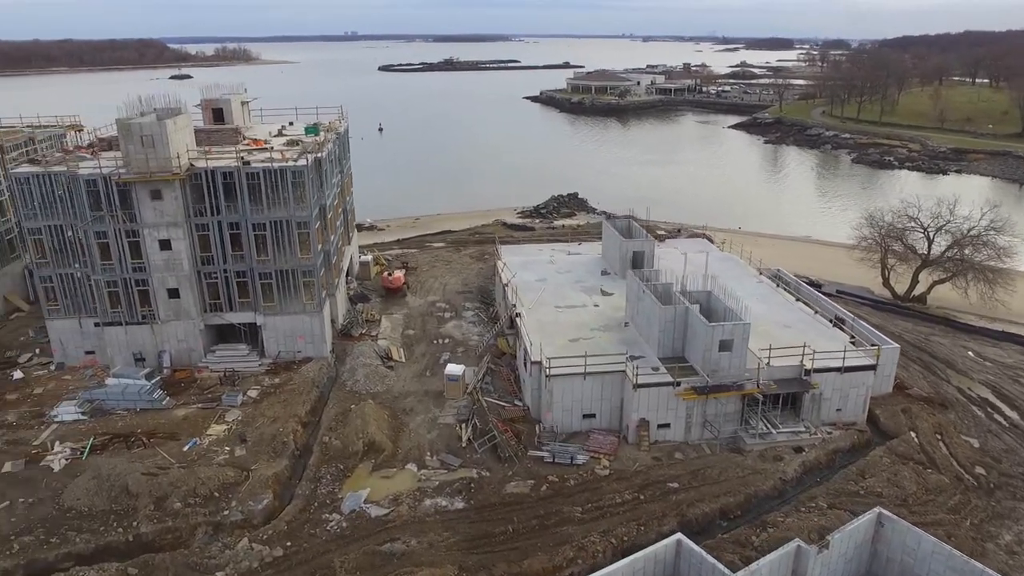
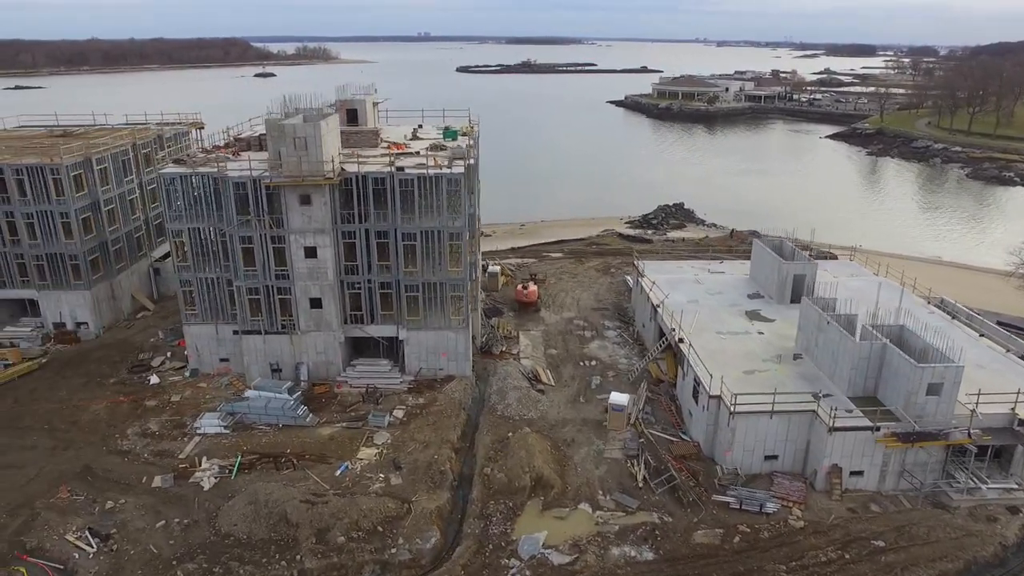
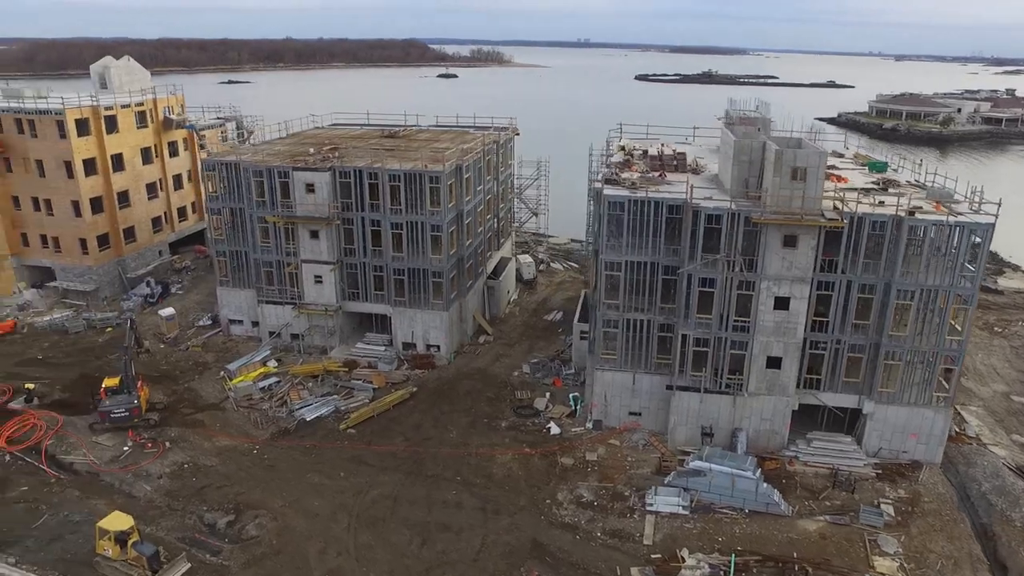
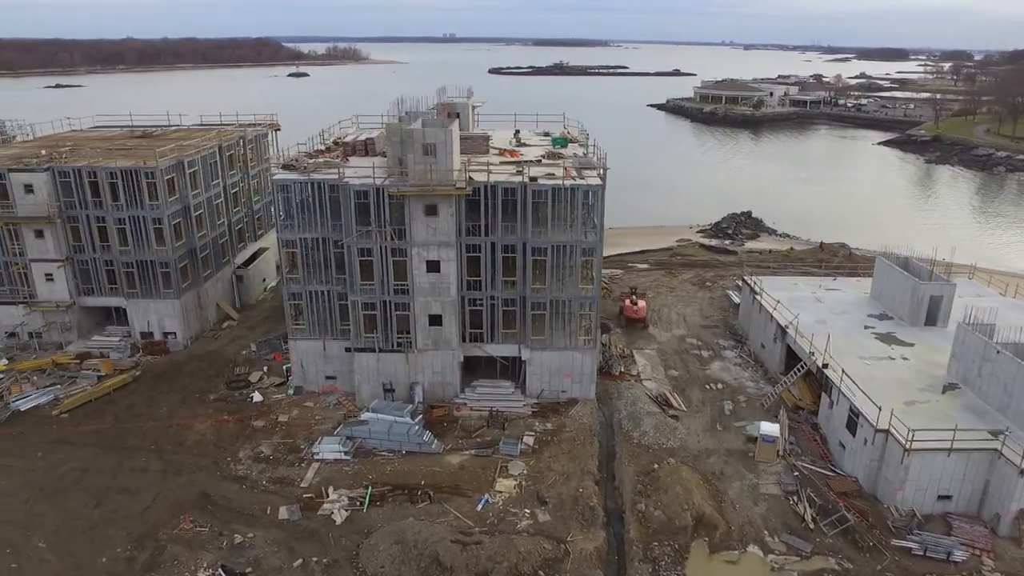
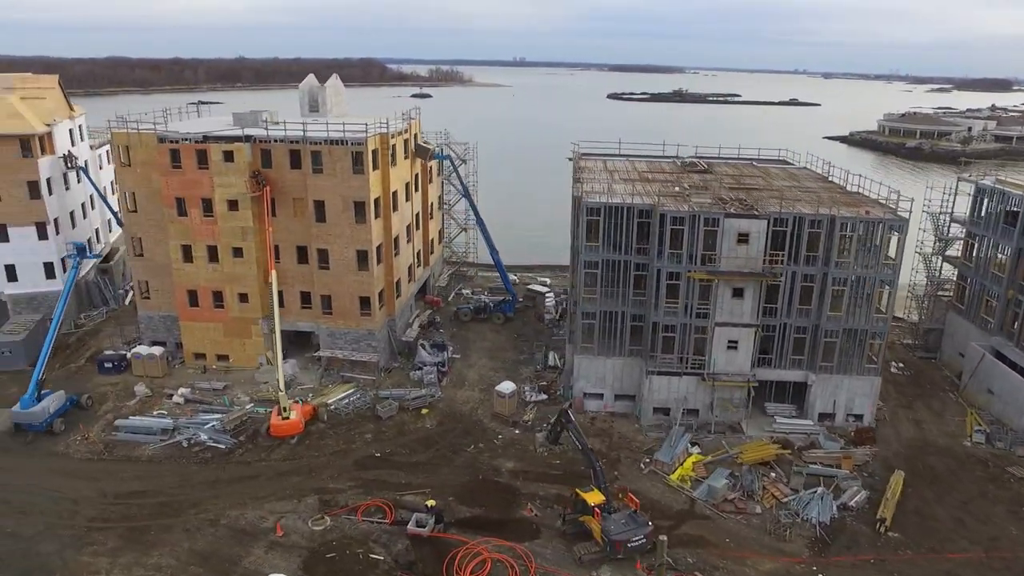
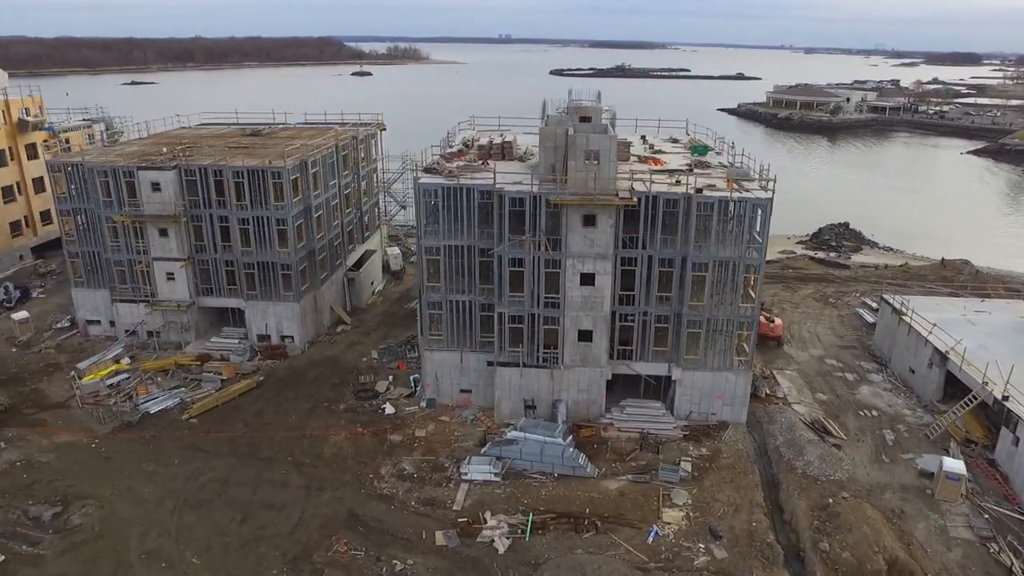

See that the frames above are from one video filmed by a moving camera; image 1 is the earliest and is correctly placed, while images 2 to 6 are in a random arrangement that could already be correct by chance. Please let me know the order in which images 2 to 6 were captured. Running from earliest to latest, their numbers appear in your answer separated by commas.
2, 4, 6, 3, 5
